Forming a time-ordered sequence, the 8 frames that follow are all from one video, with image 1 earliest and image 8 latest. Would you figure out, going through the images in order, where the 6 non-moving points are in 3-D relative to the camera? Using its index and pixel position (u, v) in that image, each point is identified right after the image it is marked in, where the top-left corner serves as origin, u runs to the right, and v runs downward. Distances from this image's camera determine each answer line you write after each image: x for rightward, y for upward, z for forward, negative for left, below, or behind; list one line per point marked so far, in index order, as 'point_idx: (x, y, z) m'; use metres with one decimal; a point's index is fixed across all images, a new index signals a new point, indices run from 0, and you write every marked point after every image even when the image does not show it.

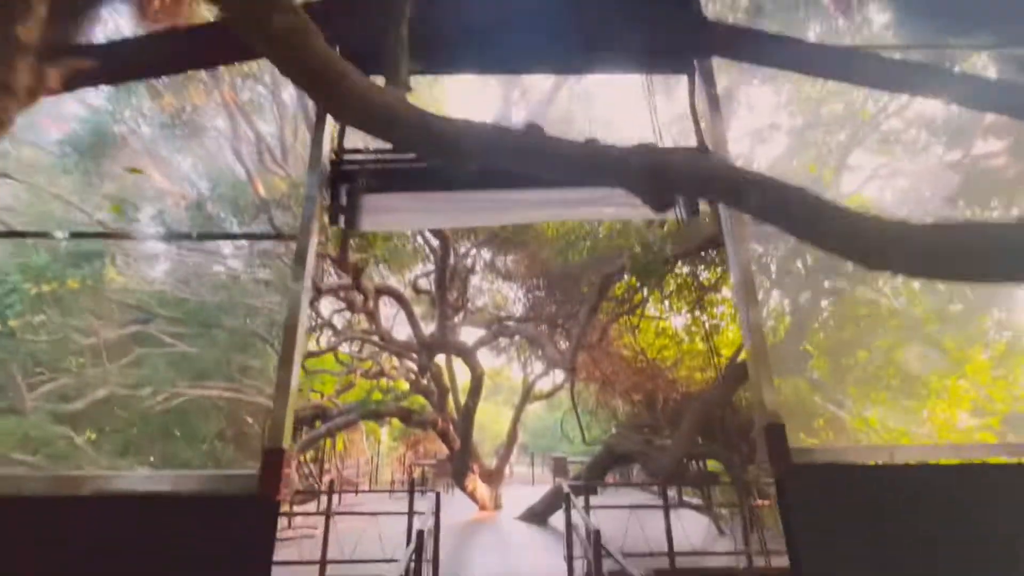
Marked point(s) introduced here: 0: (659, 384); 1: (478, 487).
0: (+2.4, -1.6, +7.4) m
1: (-0.8, -4.3, +9.8) m
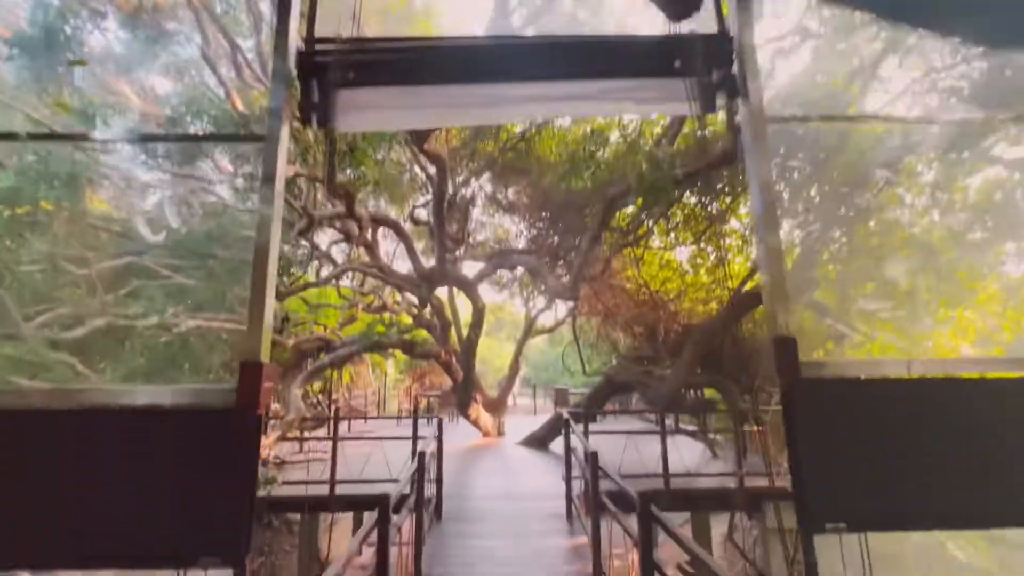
0: (+2.4, -0.5, +7.4) m
1: (-0.7, -2.9, +10.2) m
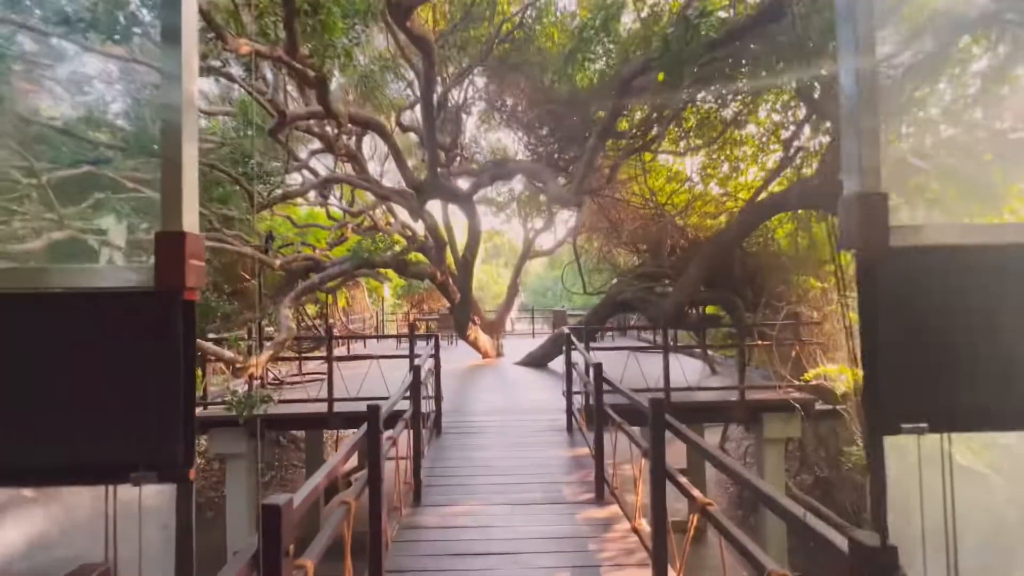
0: (+2.4, +0.9, +7.0) m
1: (-0.7, -1.1, +10.1) m
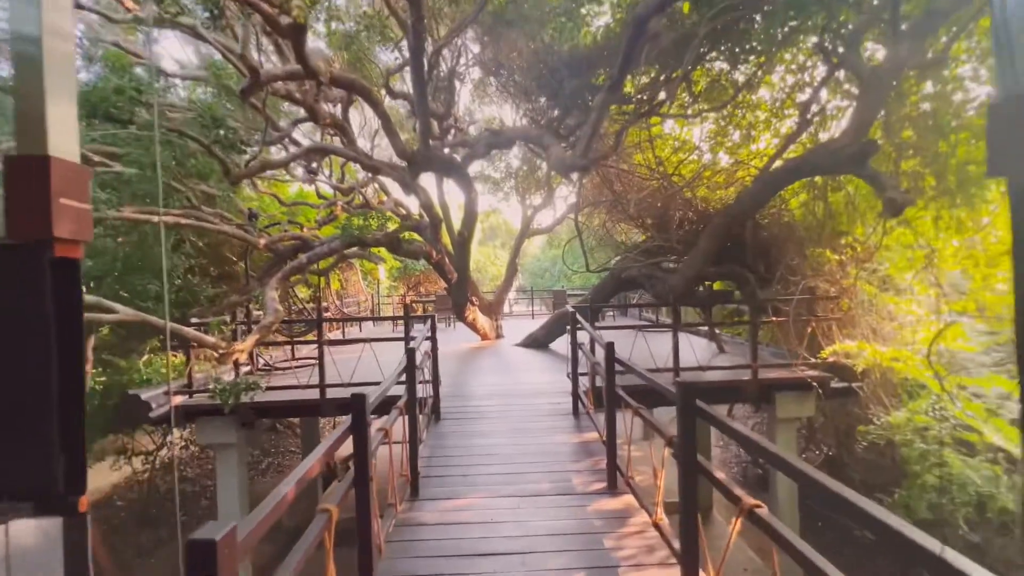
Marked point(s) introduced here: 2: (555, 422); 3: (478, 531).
0: (+2.4, +1.2, +6.7) m
1: (-0.8, -0.7, +9.8) m
2: (+0.4, -1.4, +4.5) m
3: (-0.2, -1.5, +2.8) m
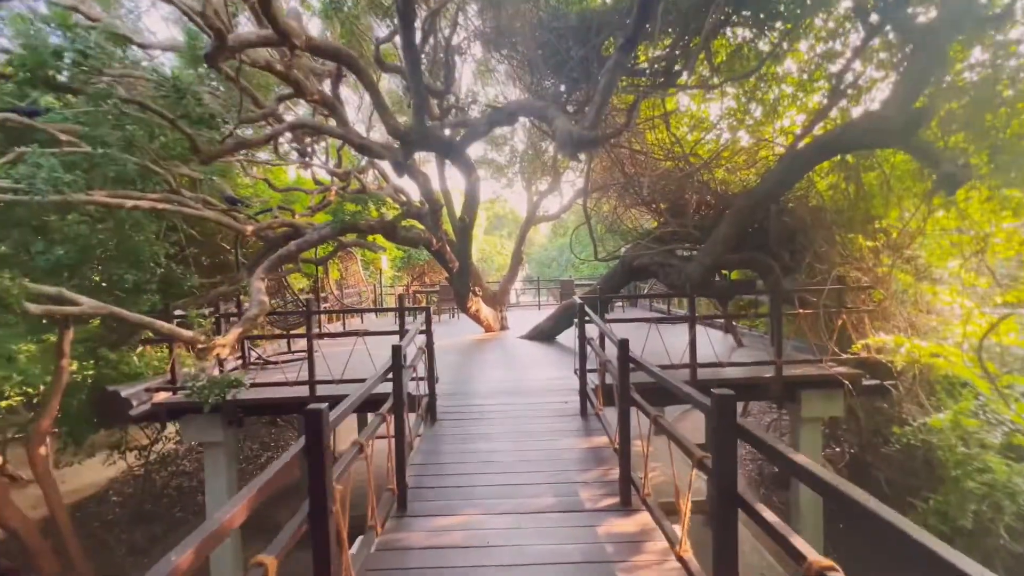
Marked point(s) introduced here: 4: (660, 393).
0: (+2.4, +1.4, +6.2) m
1: (-0.6, -0.4, +9.5) m
2: (+0.5, -1.3, +4.1) m
3: (-0.2, -1.5, +2.4) m
4: (+1.6, -1.1, +4.9) m
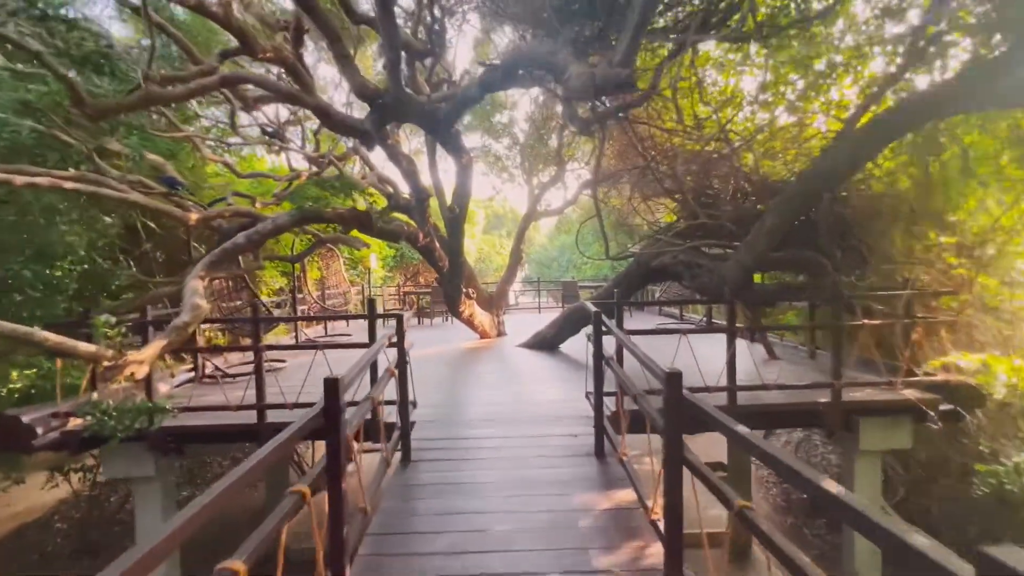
0: (+2.4, +1.3, +5.3) m
1: (-0.7, -0.5, +8.5) m
2: (+0.4, -1.3, +3.2) m
3: (-0.2, -1.5, +1.5) m
4: (+1.6, -1.2, +4.0) m
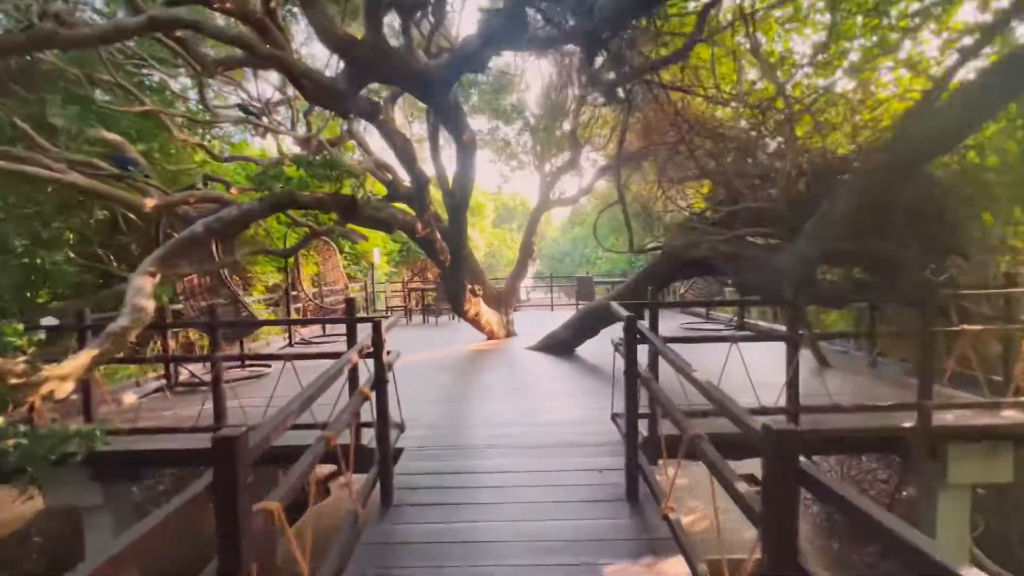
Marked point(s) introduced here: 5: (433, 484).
0: (+2.5, +1.4, +4.4) m
1: (-0.5, -0.4, +7.8) m
2: (+0.5, -1.3, +2.5) m
3: (-0.2, -1.5, +0.8) m
4: (+1.7, -1.2, +3.2) m
5: (-0.6, -1.3, +2.9) m
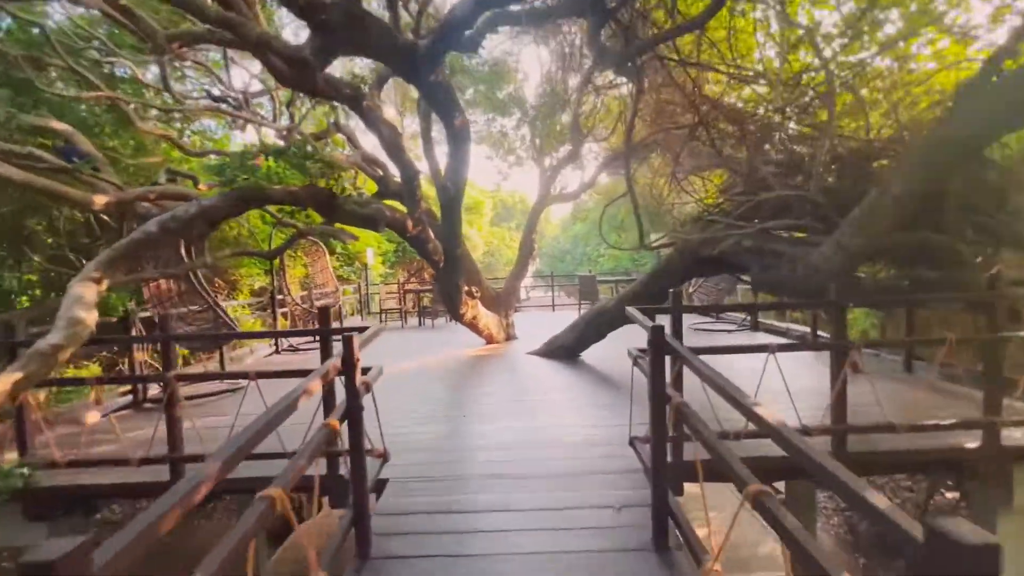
0: (+2.5, +1.4, +4.0) m
1: (-0.5, -0.4, +7.3) m
2: (+0.5, -1.3, +2.0) m
3: (-0.2, -1.5, +0.3) m
4: (+1.7, -1.2, +2.8) m
5: (-0.5, -1.3, +2.5) m
